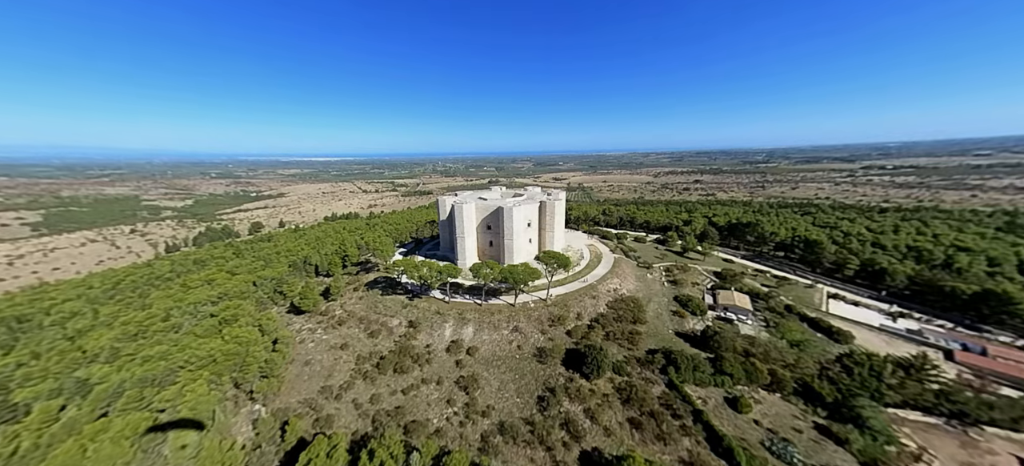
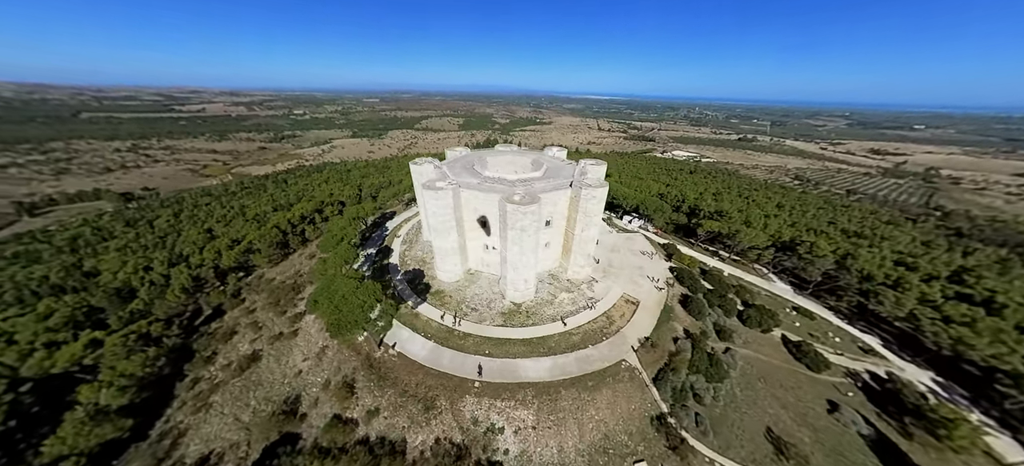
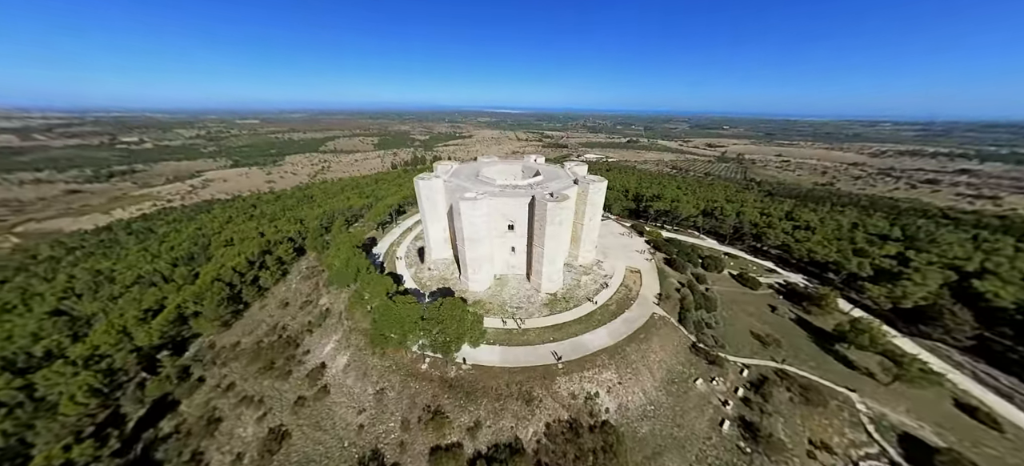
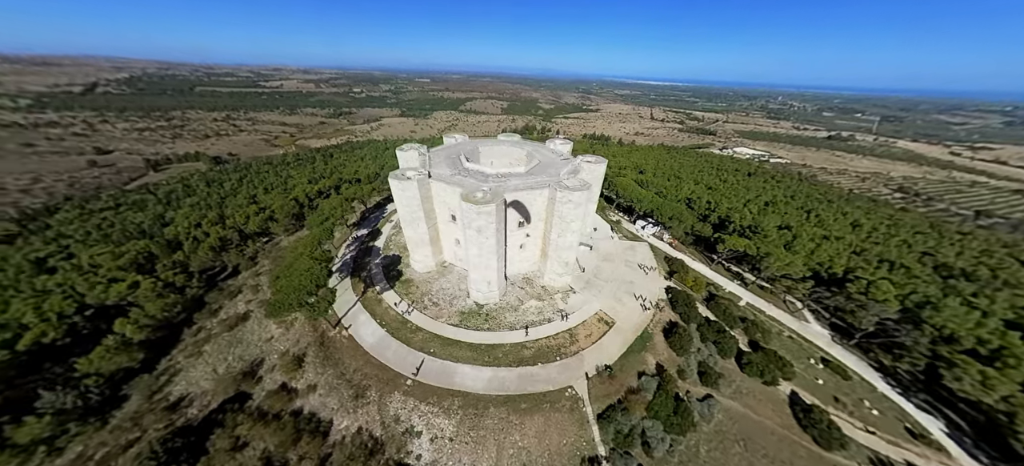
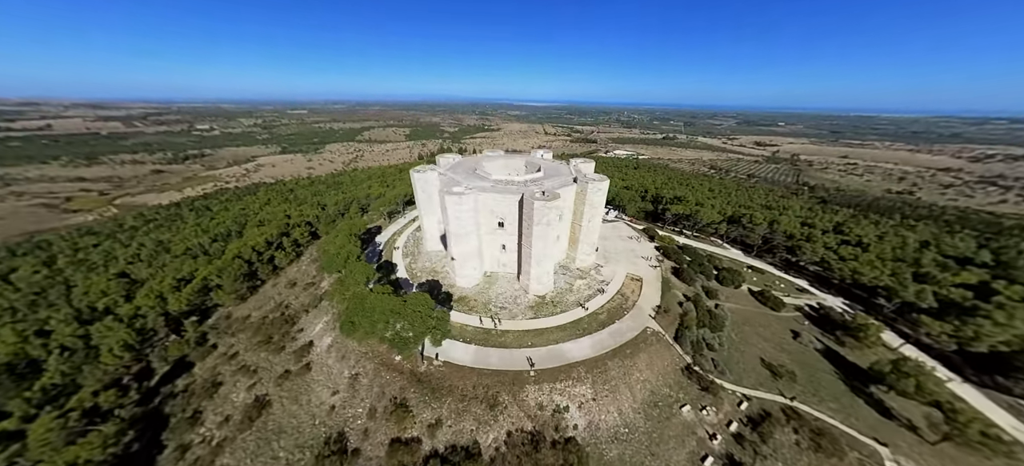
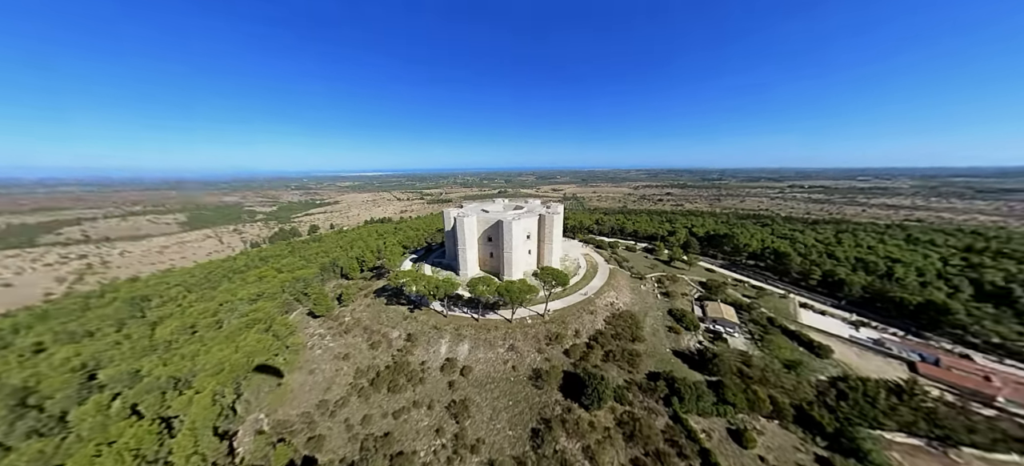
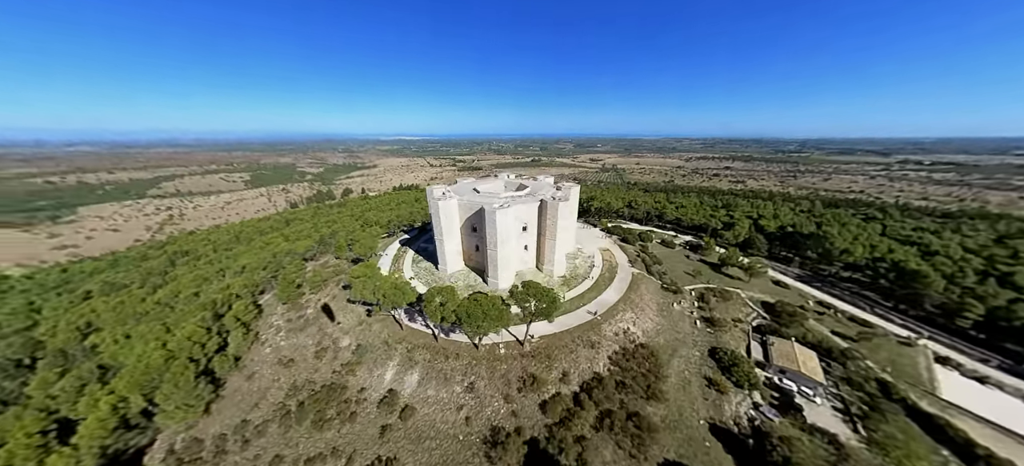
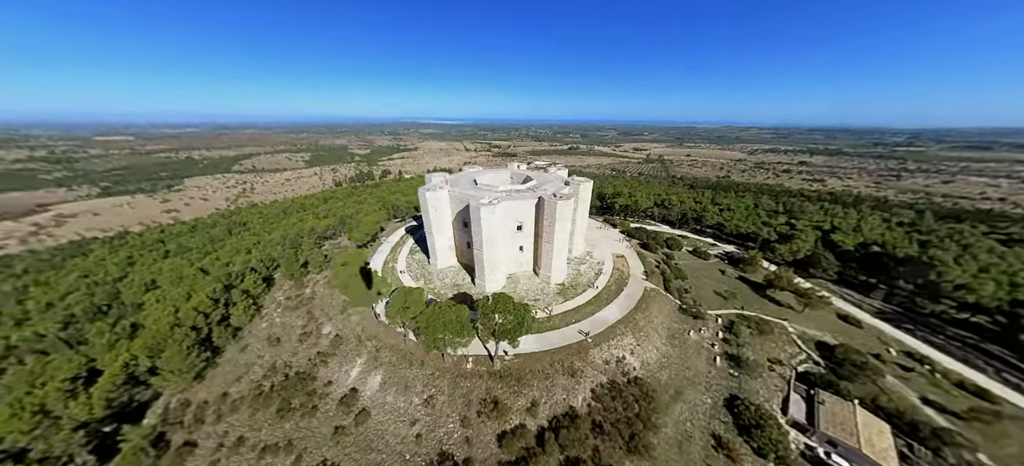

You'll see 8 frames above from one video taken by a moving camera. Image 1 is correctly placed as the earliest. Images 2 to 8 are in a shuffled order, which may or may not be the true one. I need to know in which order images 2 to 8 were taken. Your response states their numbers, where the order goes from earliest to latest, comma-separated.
6, 7, 8, 3, 5, 2, 4
